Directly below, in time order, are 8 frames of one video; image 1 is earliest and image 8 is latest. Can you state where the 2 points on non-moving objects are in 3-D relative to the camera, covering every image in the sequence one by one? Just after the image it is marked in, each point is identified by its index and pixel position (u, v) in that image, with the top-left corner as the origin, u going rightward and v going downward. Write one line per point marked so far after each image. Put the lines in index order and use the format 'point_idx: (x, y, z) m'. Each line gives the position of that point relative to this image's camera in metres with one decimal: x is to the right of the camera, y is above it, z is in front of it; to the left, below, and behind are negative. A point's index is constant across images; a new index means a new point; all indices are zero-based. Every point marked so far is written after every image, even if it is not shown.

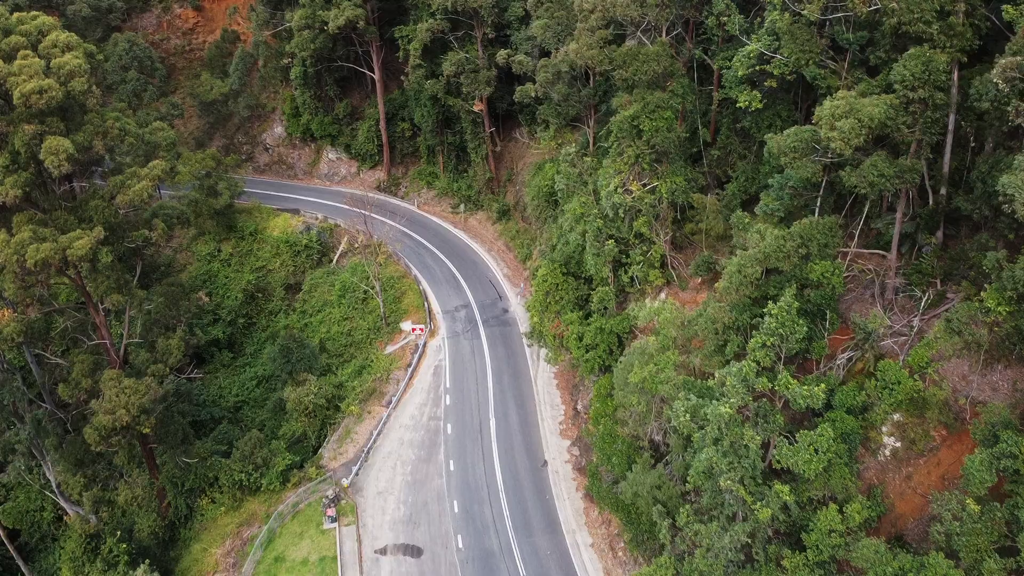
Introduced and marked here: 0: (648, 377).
0: (+3.1, -2.0, +18.4) m
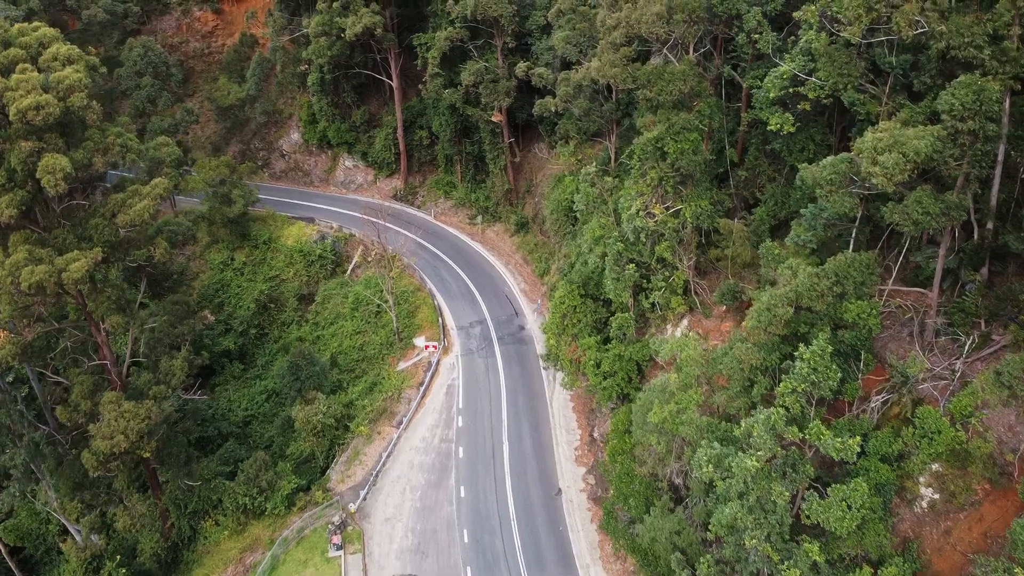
0: (+3.3, -2.8, +17.4) m
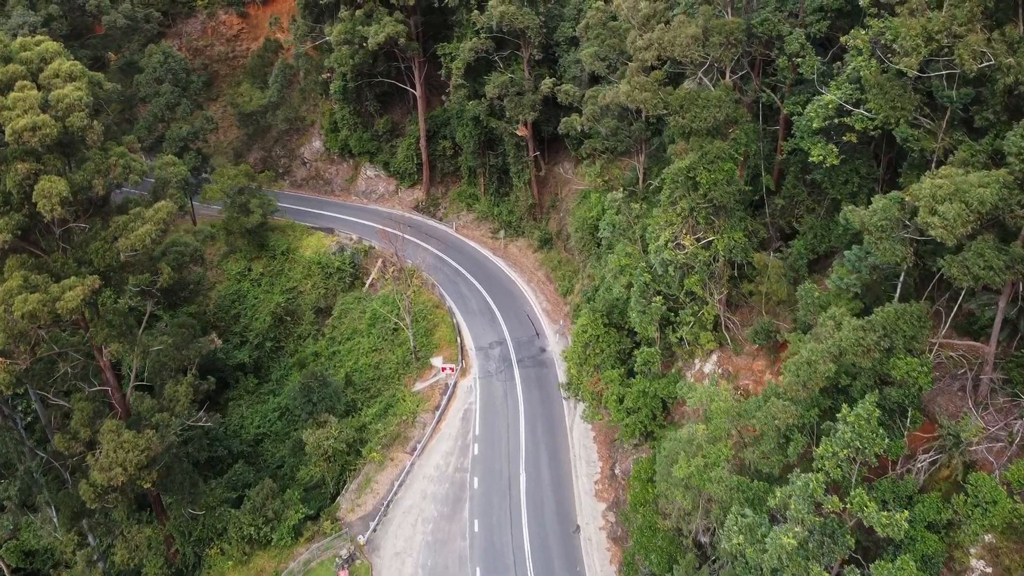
0: (+3.6, -3.6, +16.1) m
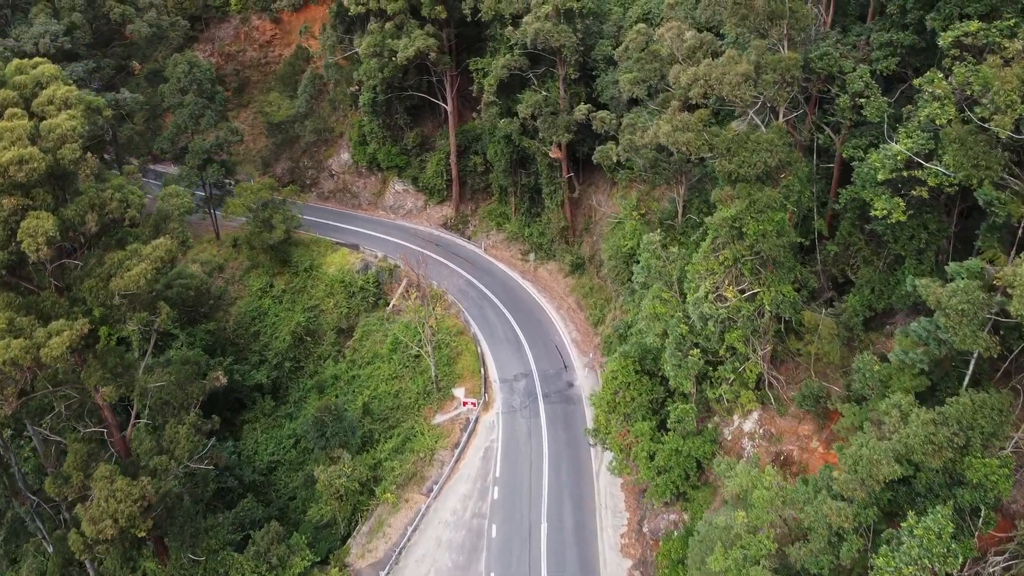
0: (+3.9, -4.9, +14.3) m
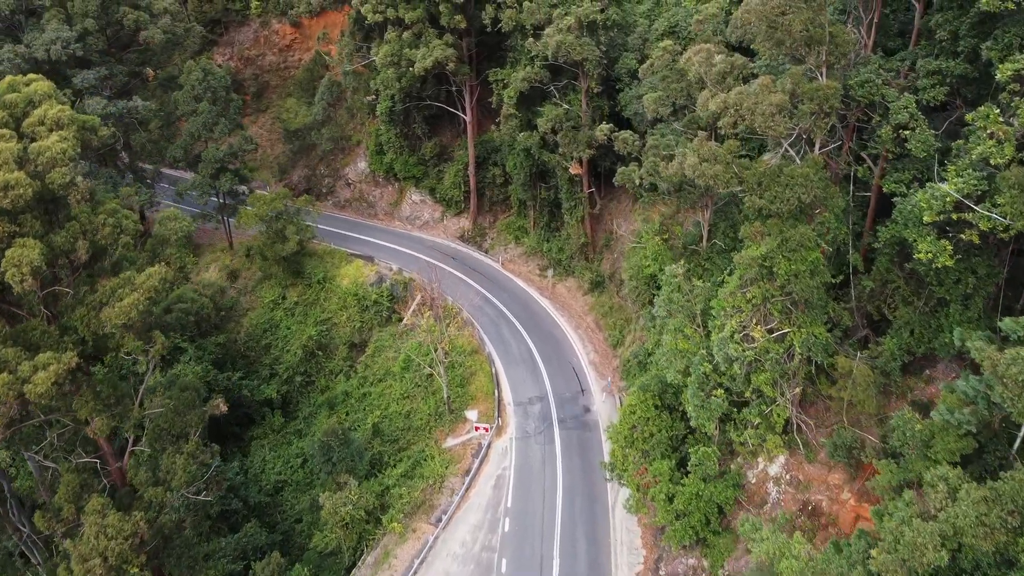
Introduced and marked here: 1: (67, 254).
0: (+3.9, -5.7, +13.1) m
1: (-8.6, +0.7, +15.7) m
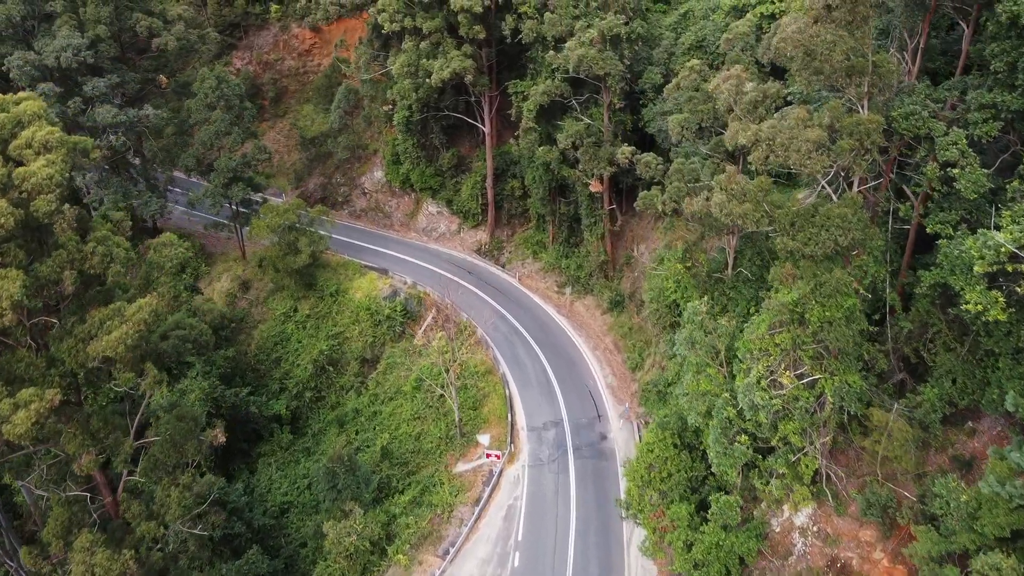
0: (+3.9, -6.5, +12.0) m
1: (-8.4, +0.1, +14.9) m
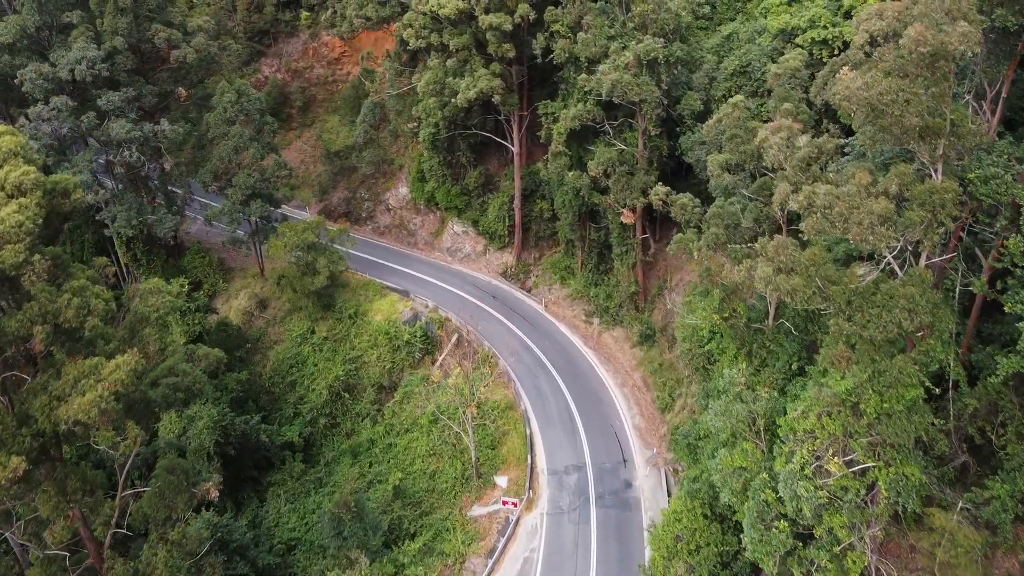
0: (+3.9, -7.8, +10.2) m
1: (-8.1, -0.9, +13.5) m
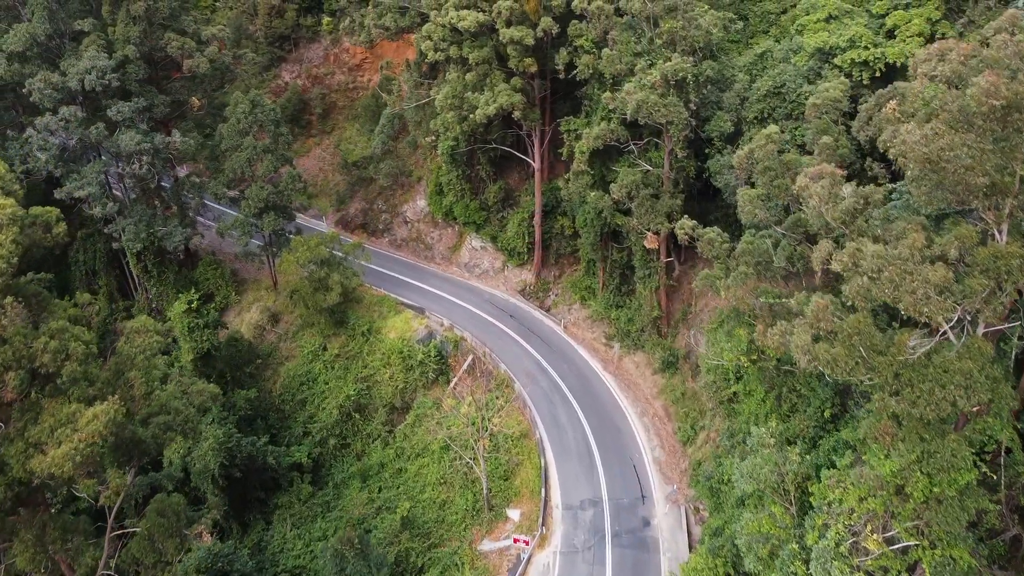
0: (+3.7, -8.7, +8.9) m
1: (-8.0, -1.5, +12.6) m
